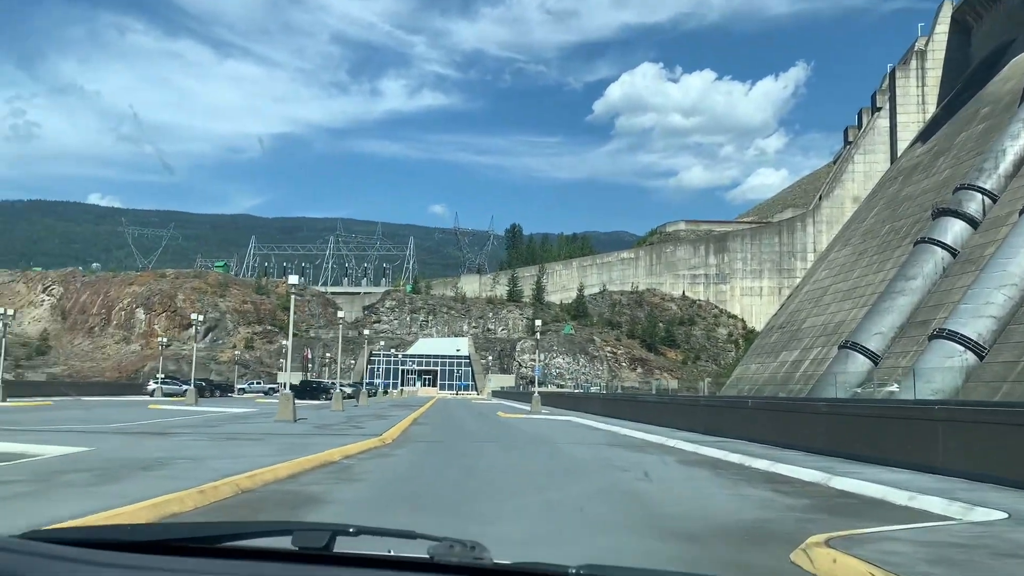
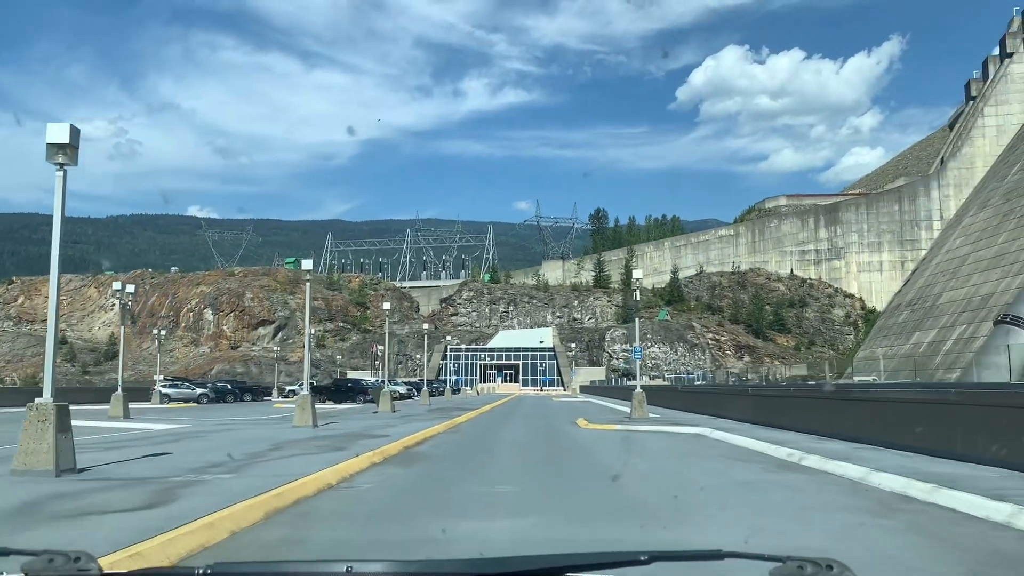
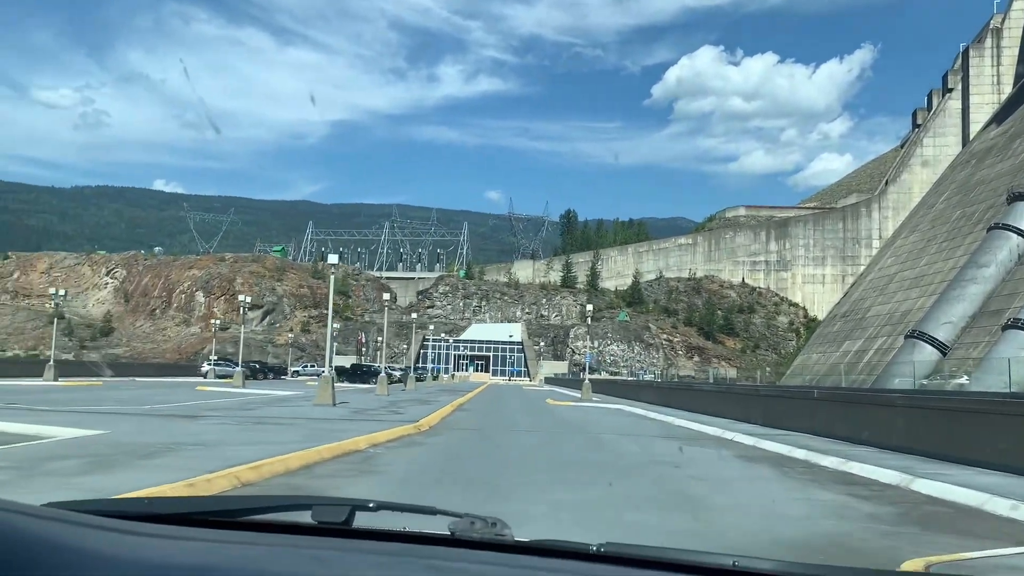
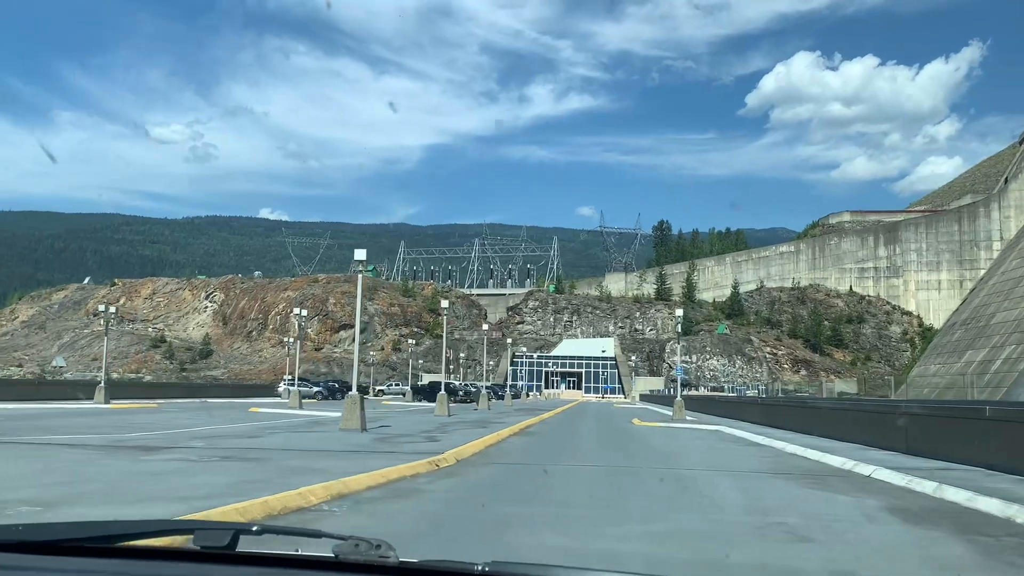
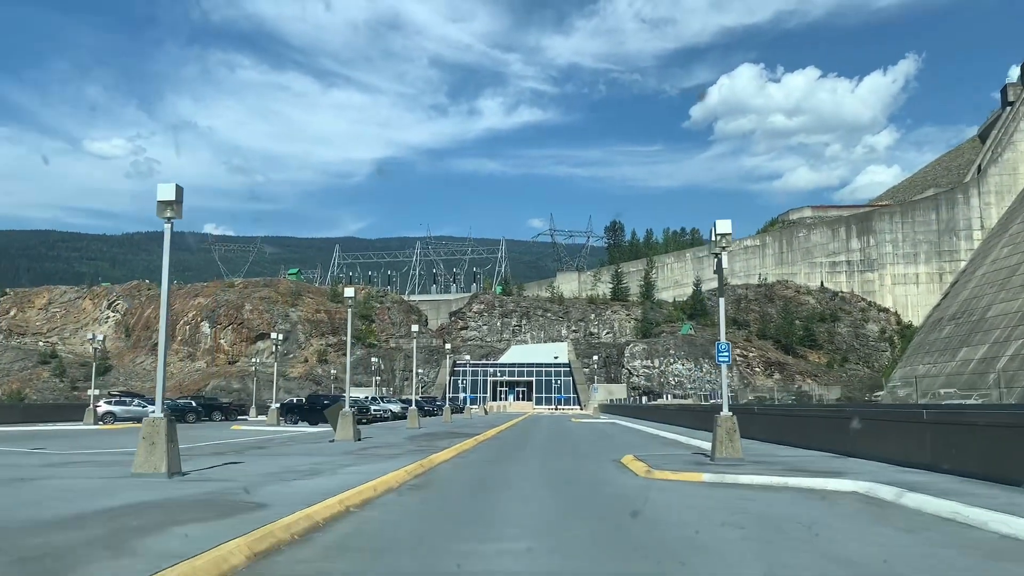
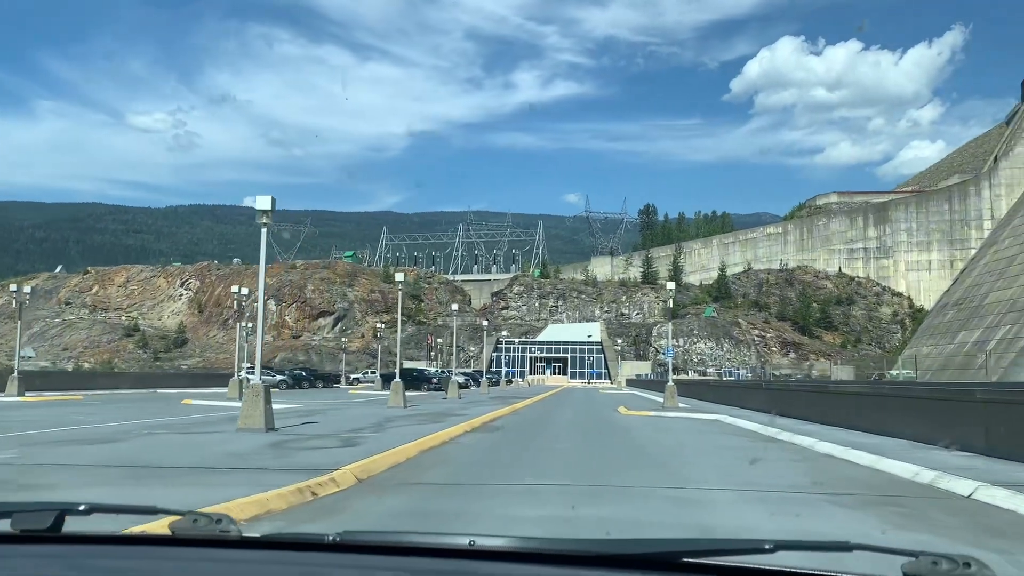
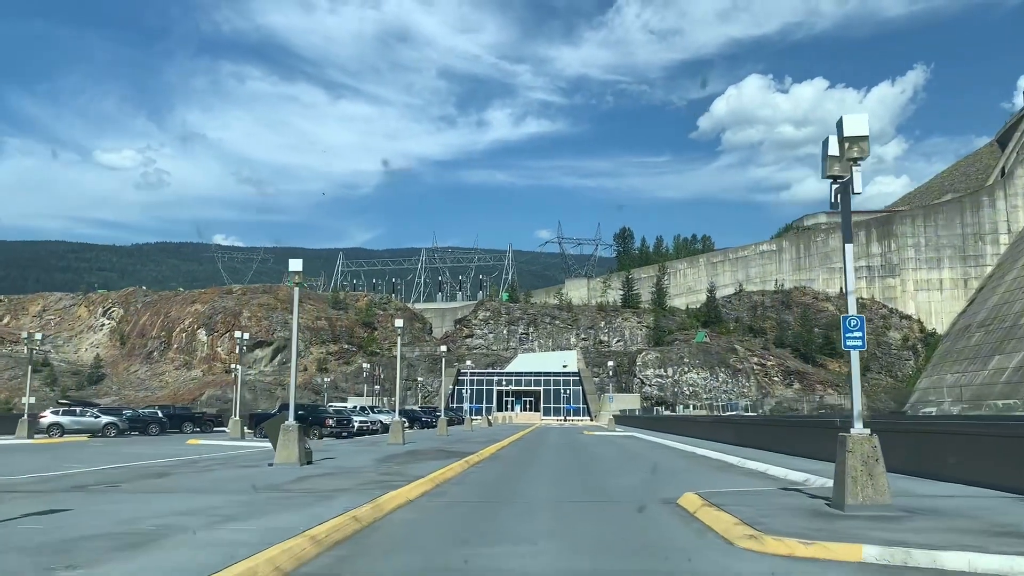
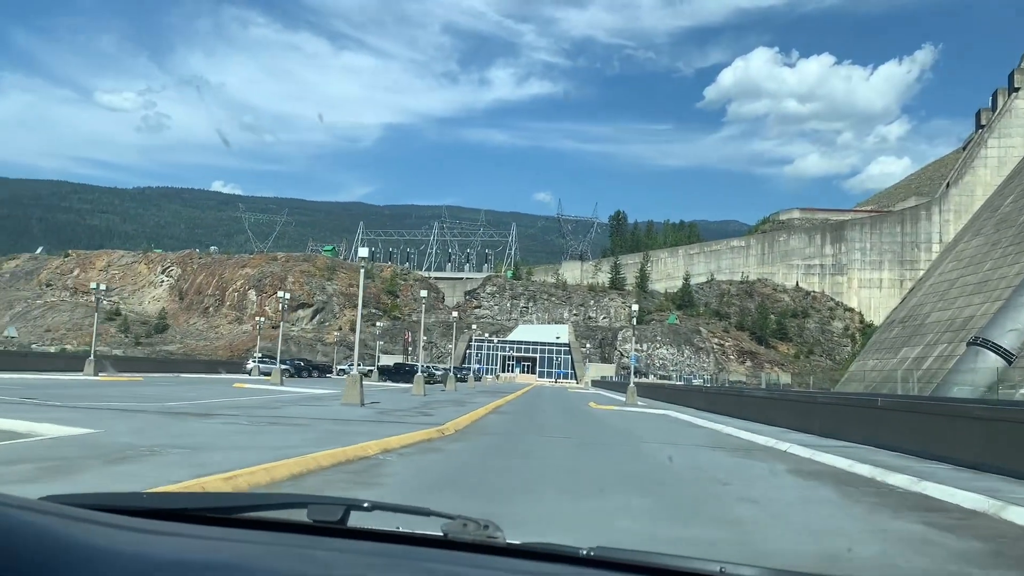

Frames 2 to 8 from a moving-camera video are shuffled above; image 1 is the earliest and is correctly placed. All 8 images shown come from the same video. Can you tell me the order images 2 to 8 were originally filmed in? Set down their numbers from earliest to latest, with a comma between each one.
3, 8, 4, 6, 2, 5, 7
